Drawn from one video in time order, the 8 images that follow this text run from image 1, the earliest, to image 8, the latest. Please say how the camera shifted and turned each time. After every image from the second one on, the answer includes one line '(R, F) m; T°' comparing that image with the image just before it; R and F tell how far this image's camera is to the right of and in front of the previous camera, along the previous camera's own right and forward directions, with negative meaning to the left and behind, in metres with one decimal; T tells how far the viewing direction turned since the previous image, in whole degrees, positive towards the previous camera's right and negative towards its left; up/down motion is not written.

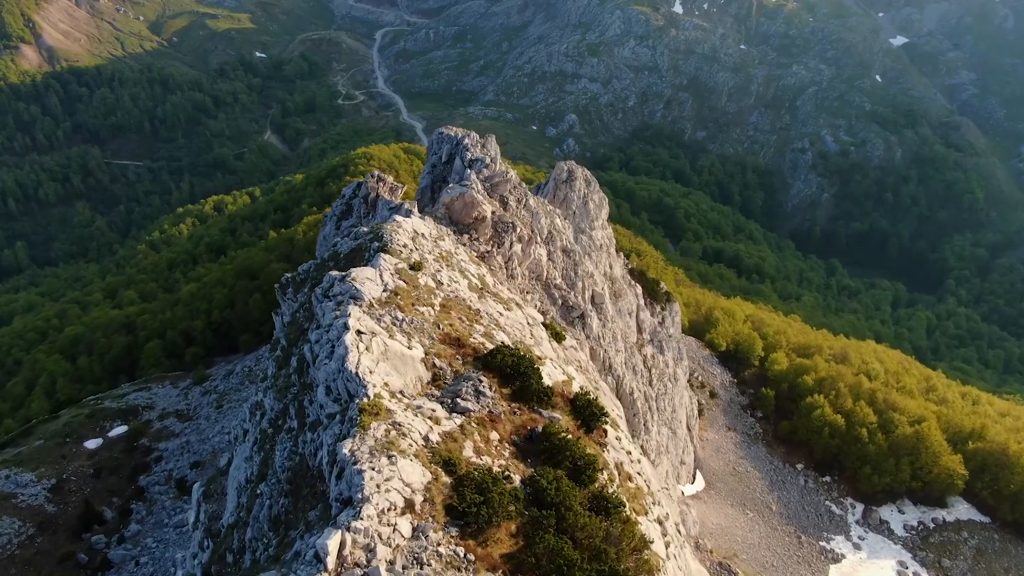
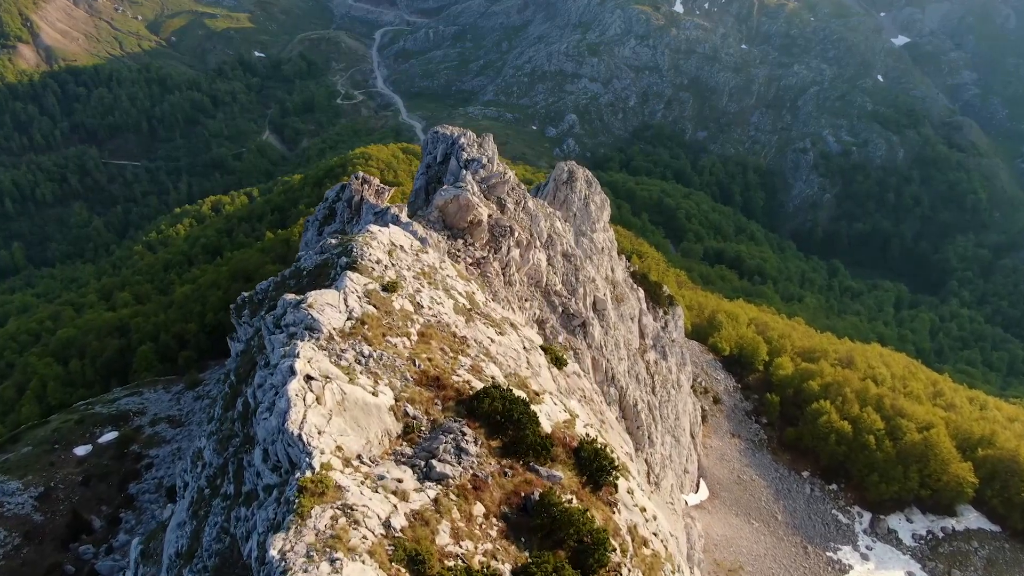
(+0.1, +1.4) m; 0°
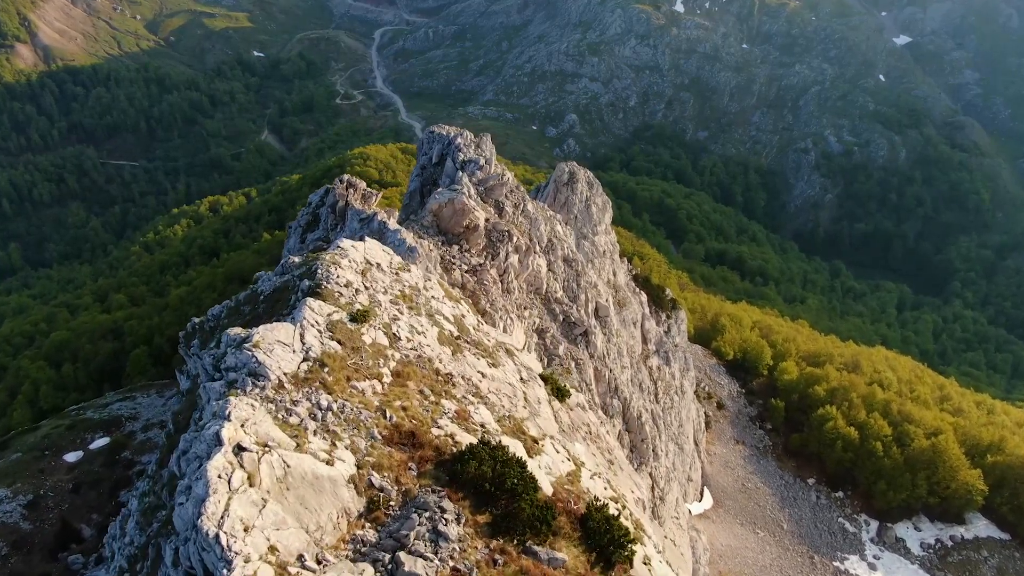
(+0.1, +1.3) m; 0°
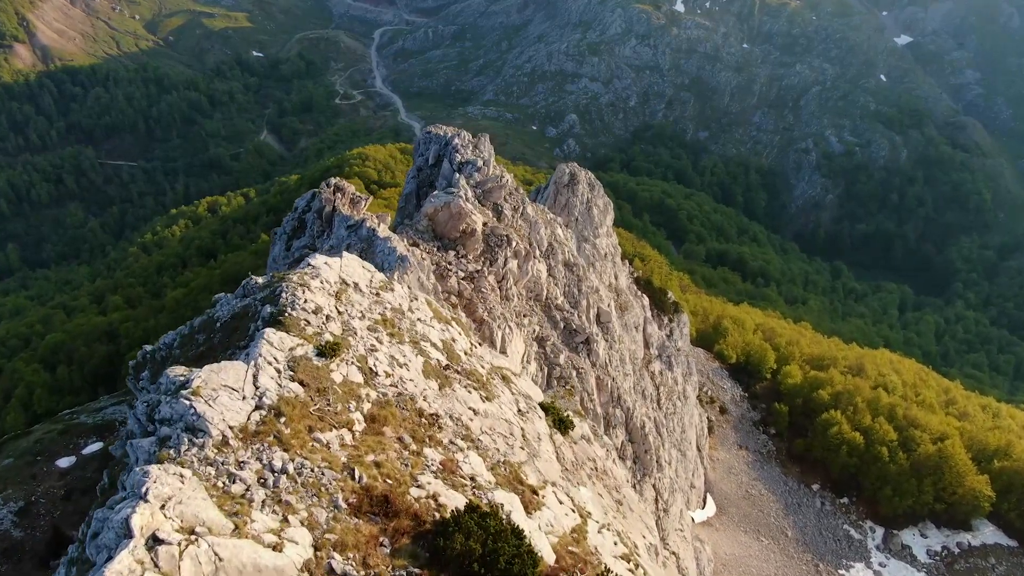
(0.0, +0.9) m; 0°
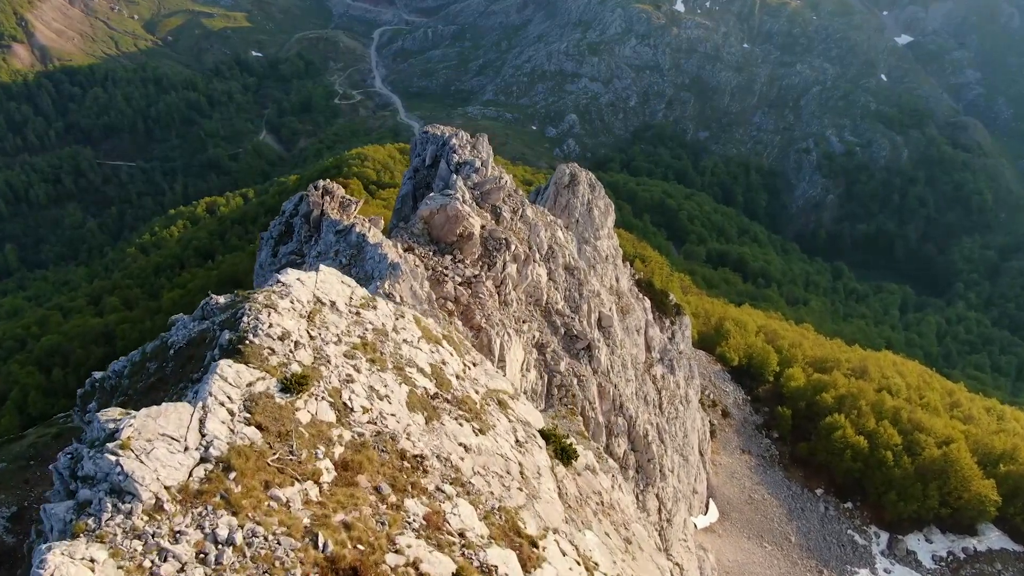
(0.0, +0.8) m; 0°
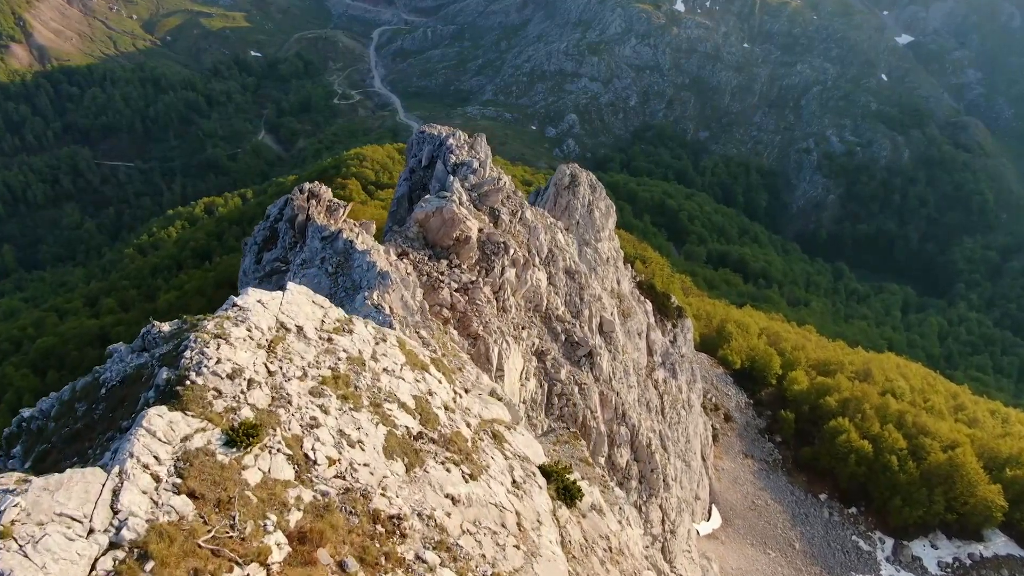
(0.0, +0.8) m; 0°
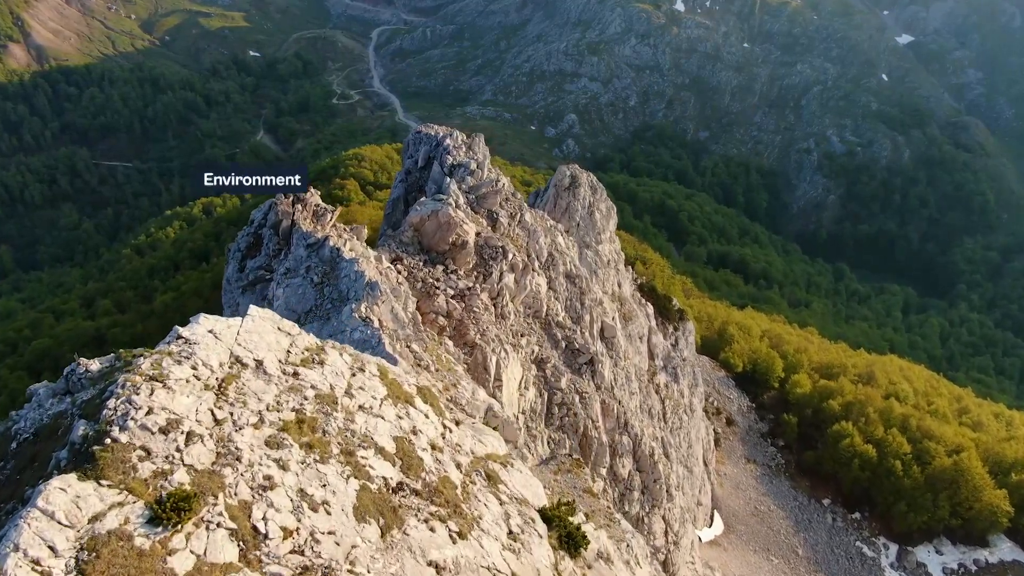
(0.0, +0.7) m; 0°
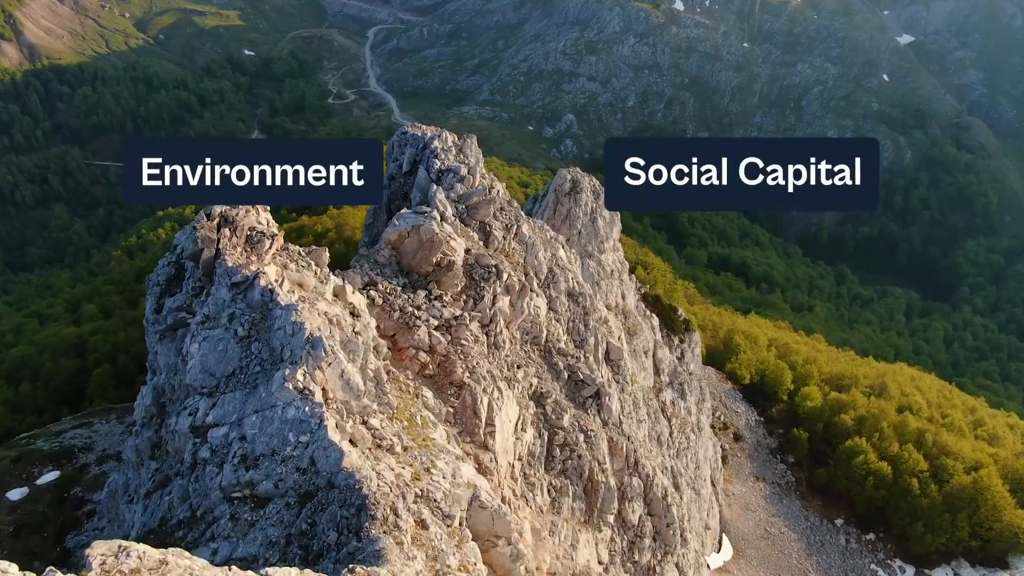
(+0.1, +2.8) m; 0°
